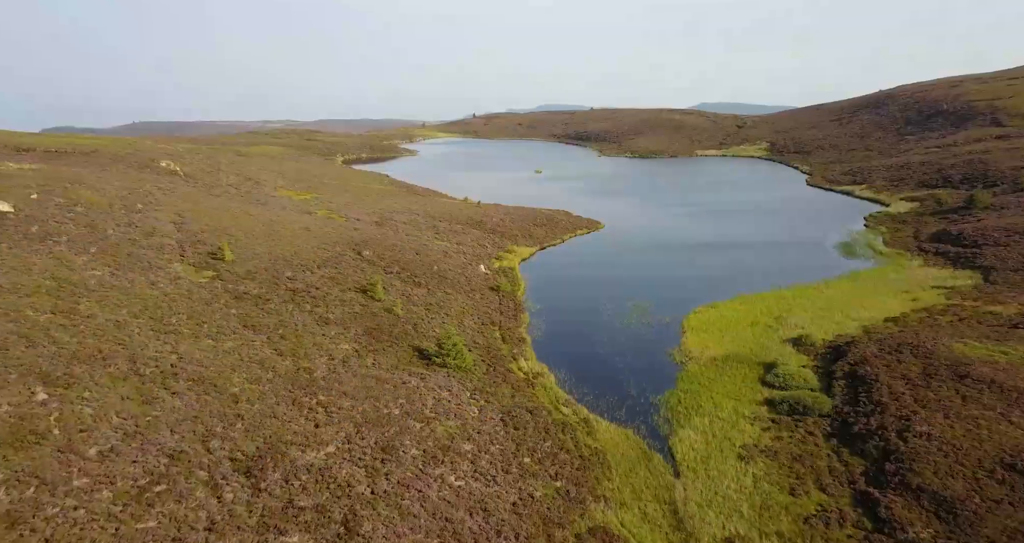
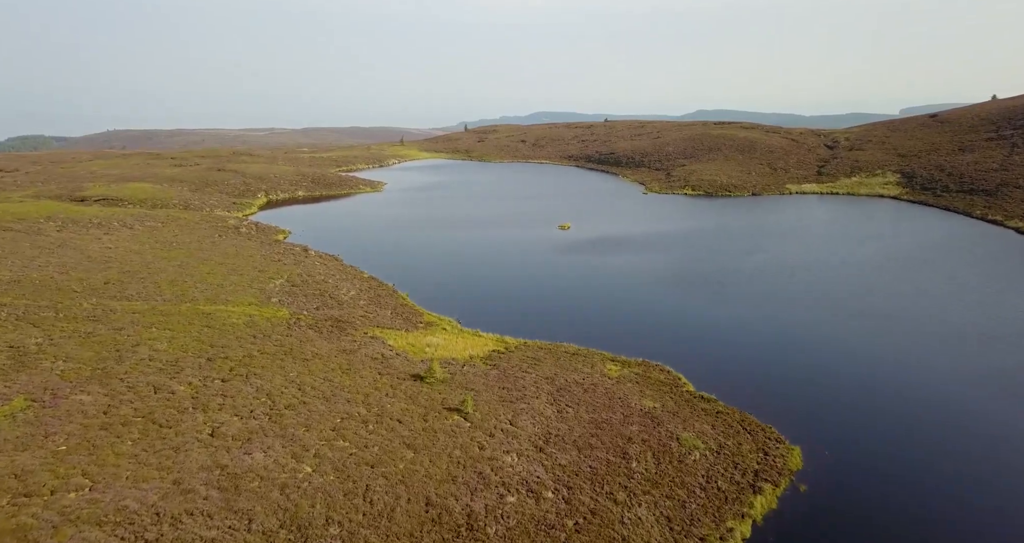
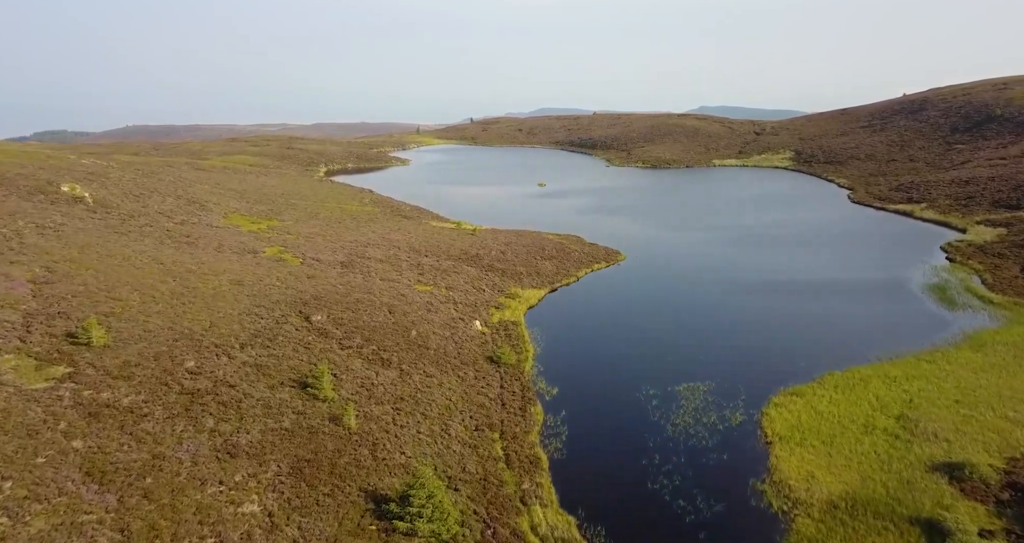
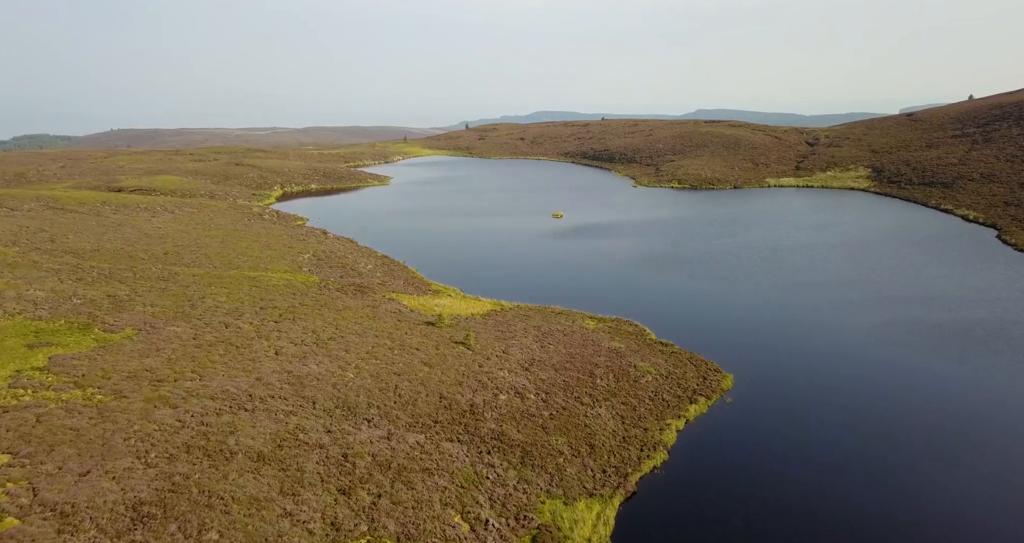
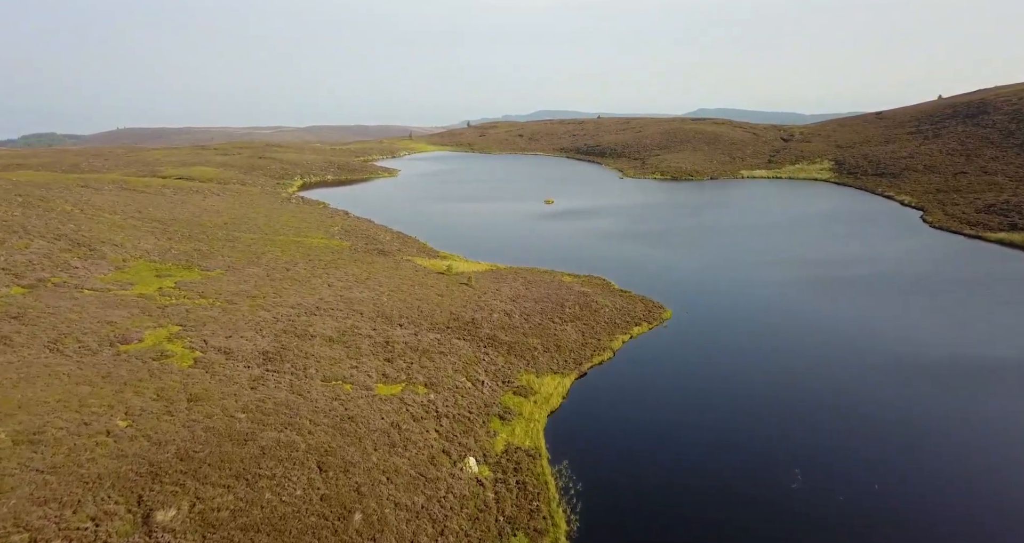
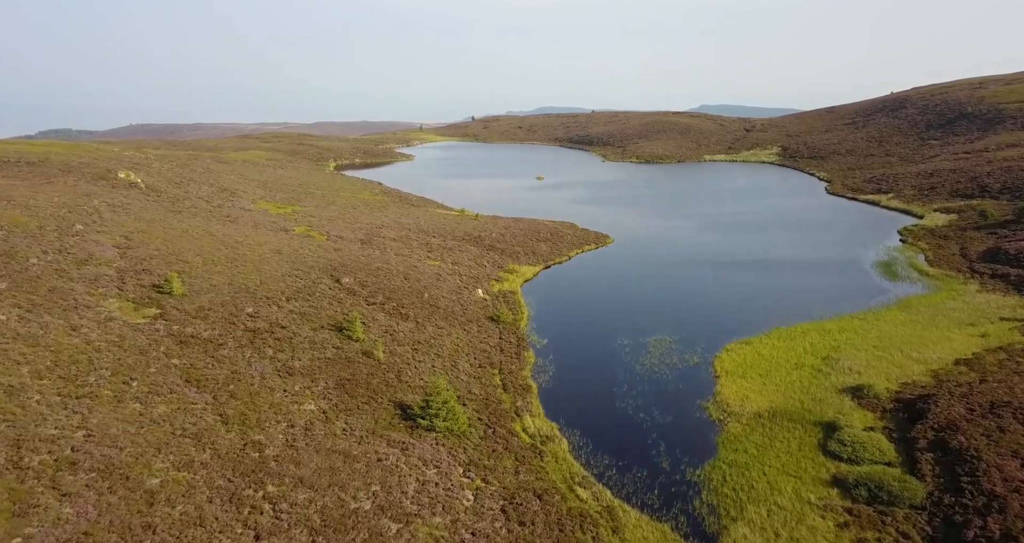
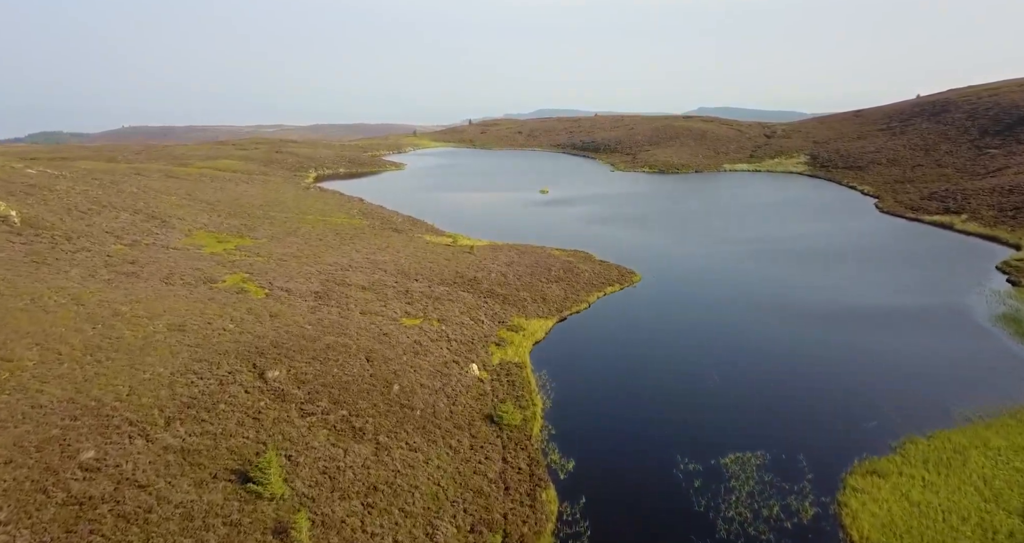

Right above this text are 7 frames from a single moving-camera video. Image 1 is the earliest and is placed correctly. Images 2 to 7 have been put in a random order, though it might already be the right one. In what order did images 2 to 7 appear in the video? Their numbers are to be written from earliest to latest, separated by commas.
6, 3, 7, 5, 4, 2
